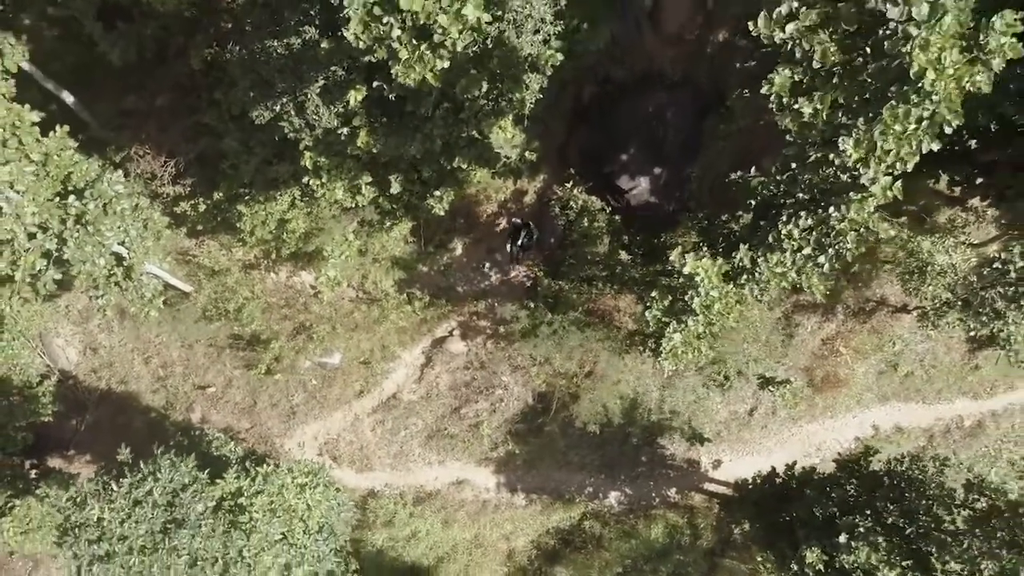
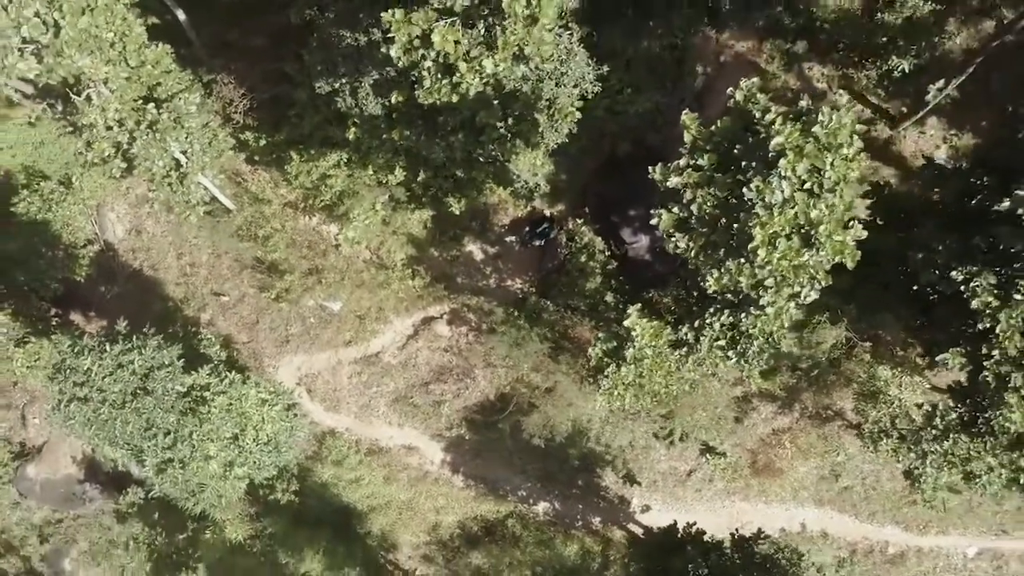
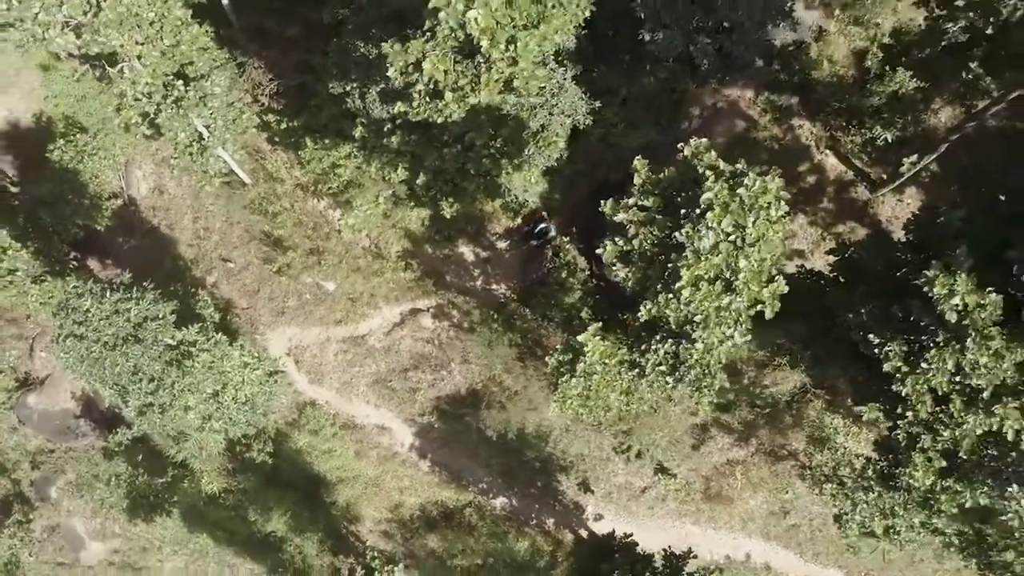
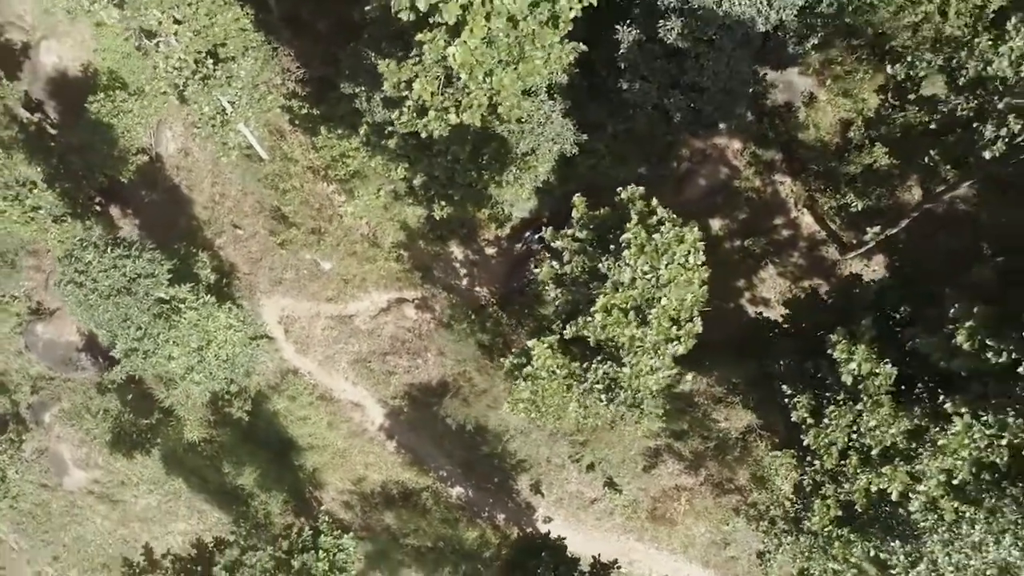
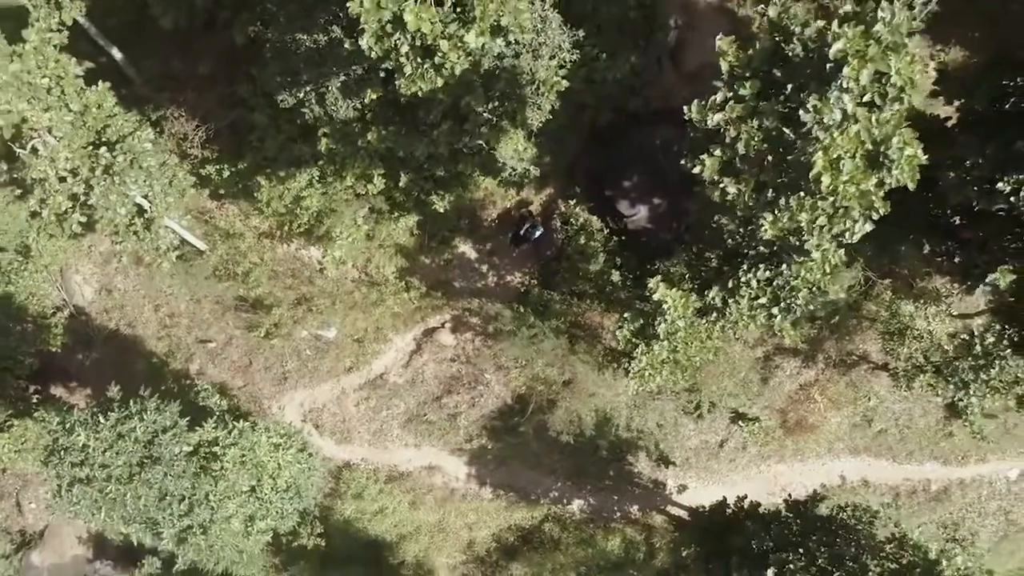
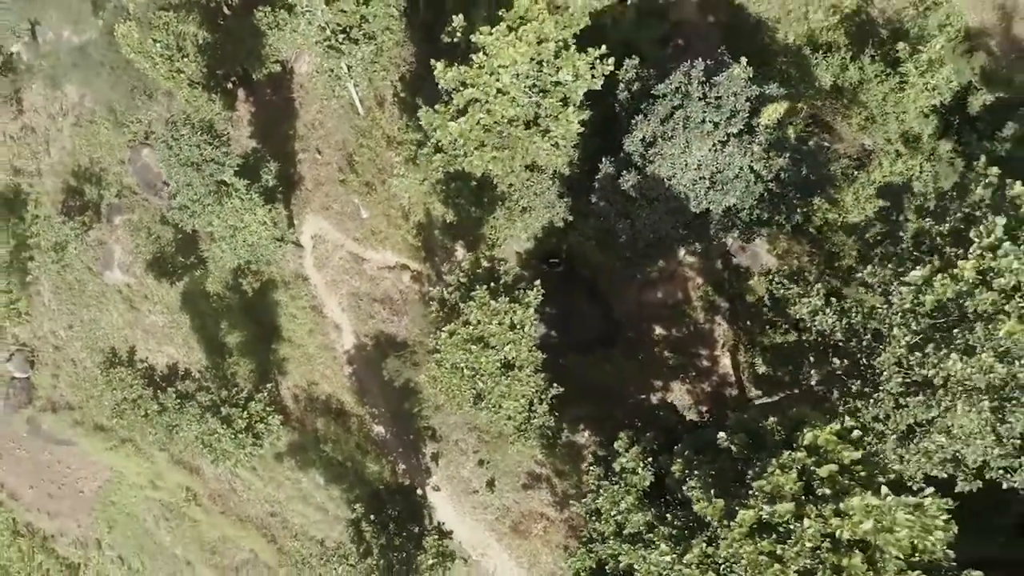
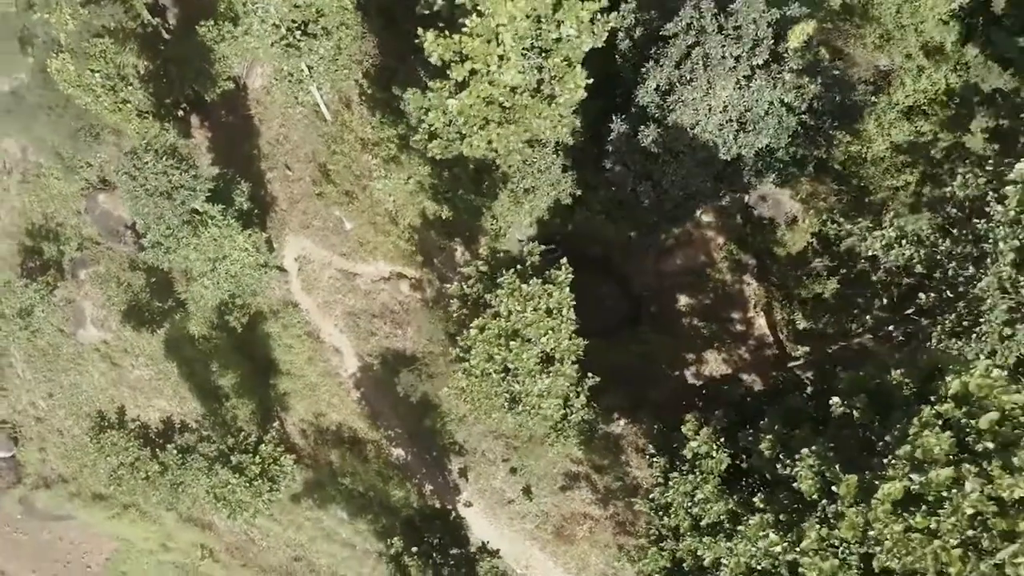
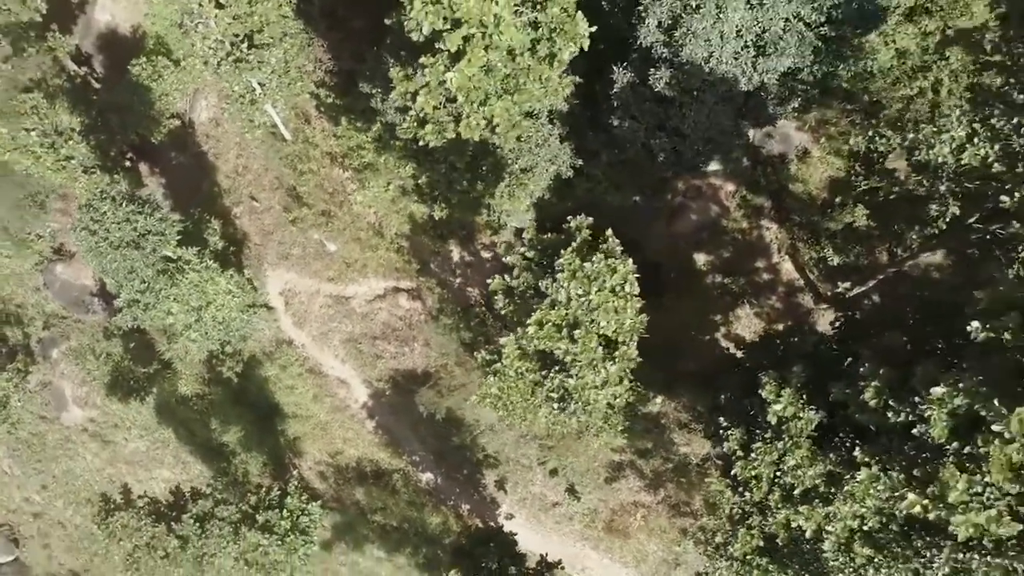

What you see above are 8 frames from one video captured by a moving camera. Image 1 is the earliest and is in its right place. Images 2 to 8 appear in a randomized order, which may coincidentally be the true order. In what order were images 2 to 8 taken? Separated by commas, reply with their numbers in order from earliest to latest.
5, 2, 3, 4, 8, 7, 6
